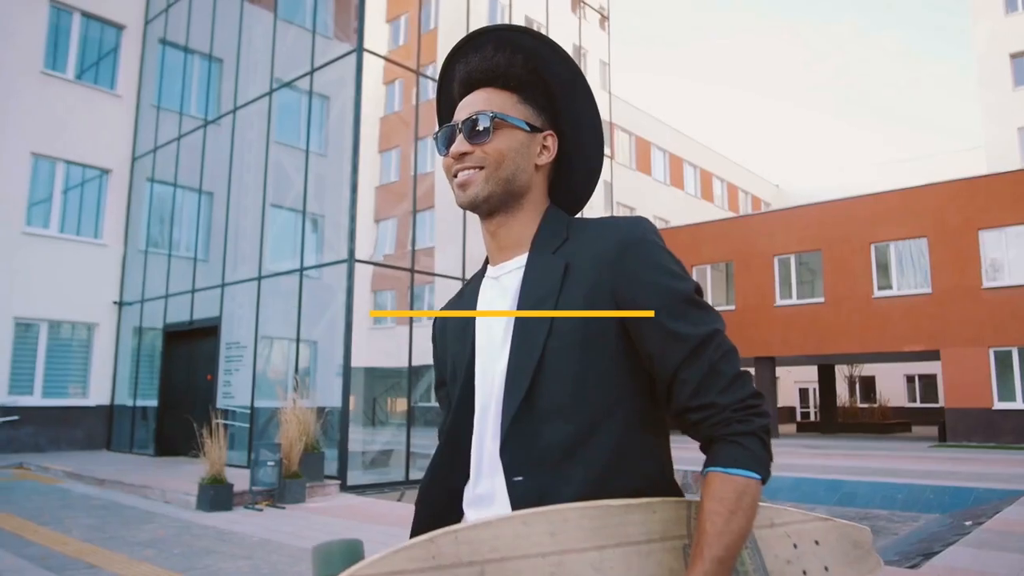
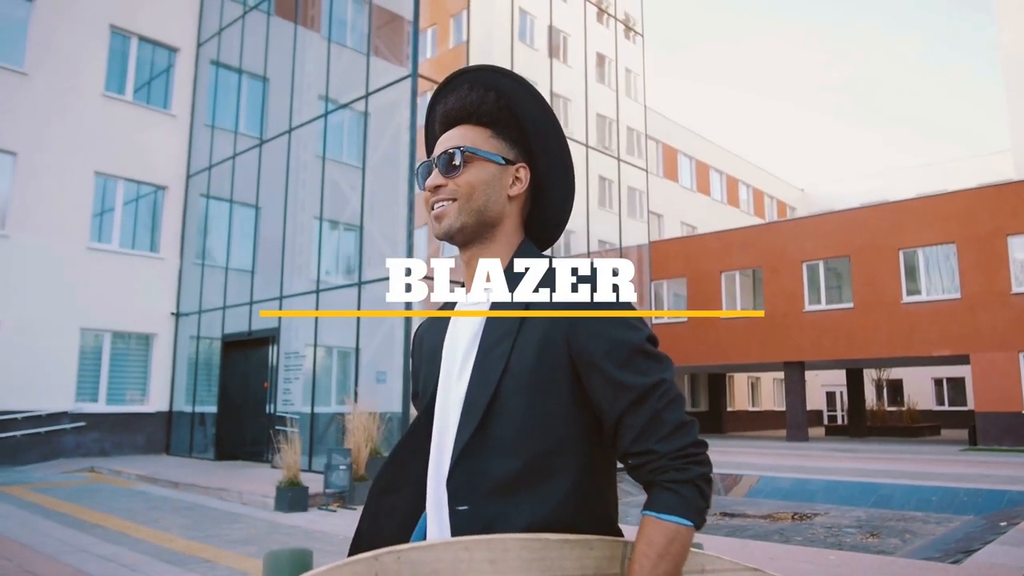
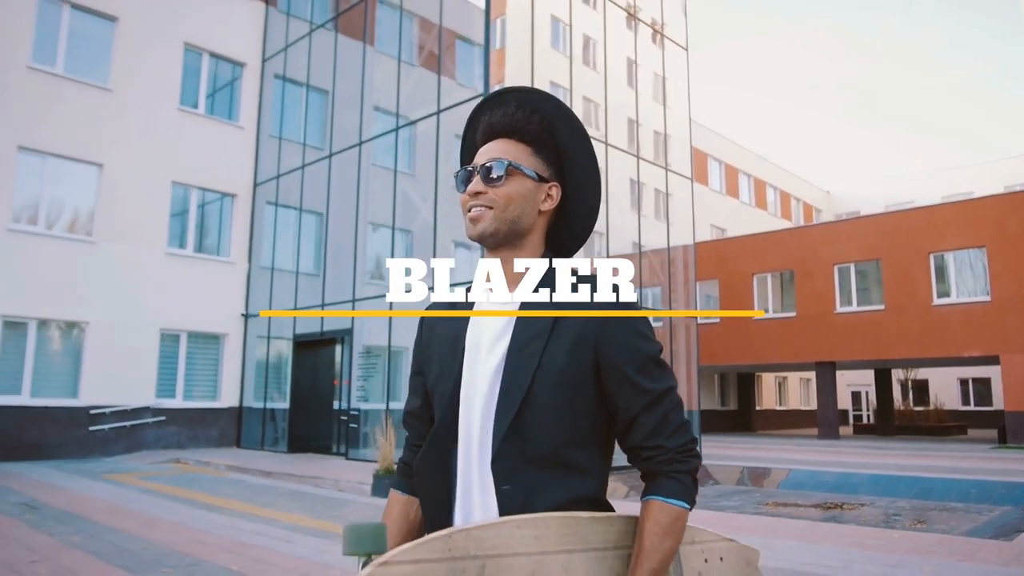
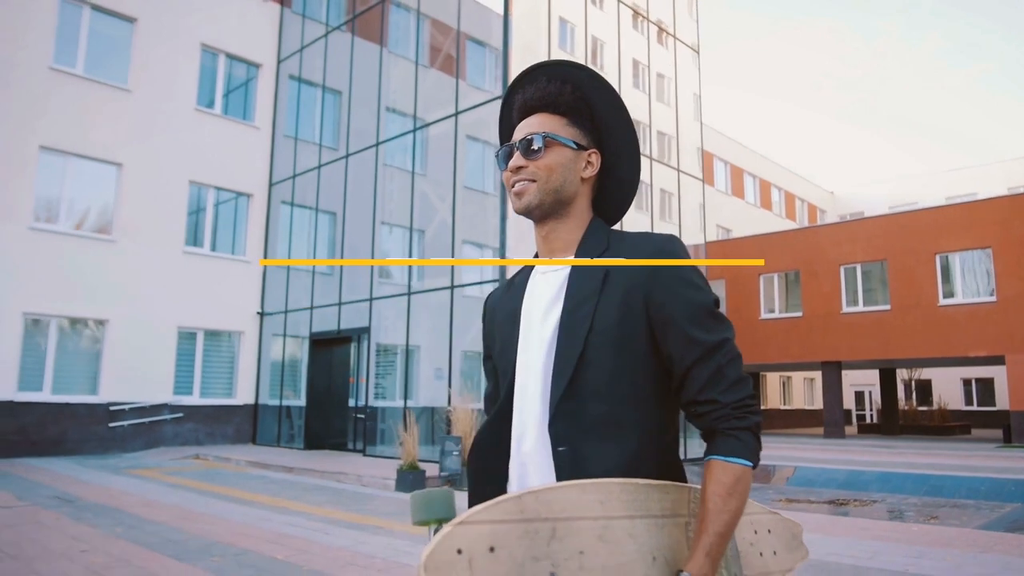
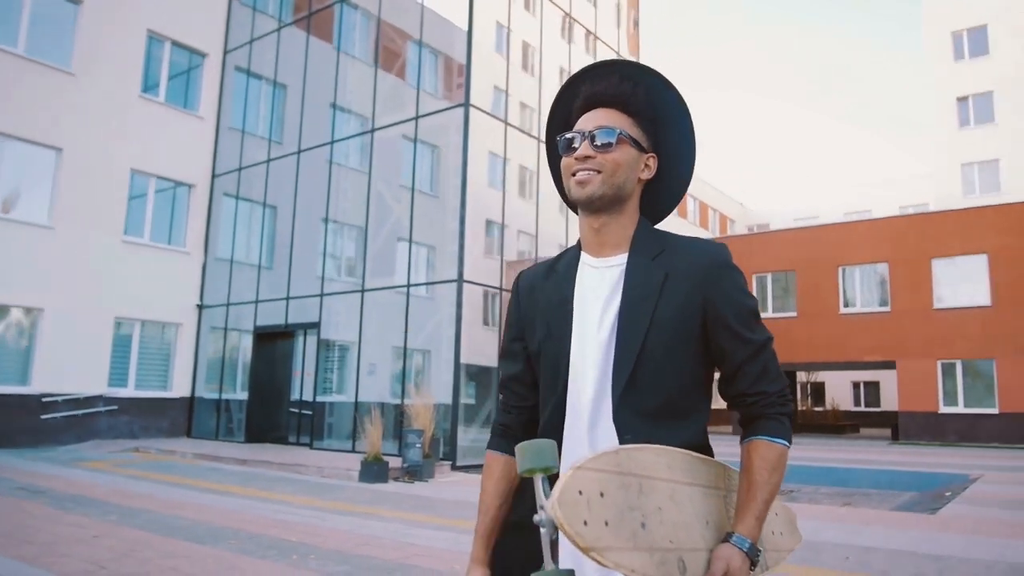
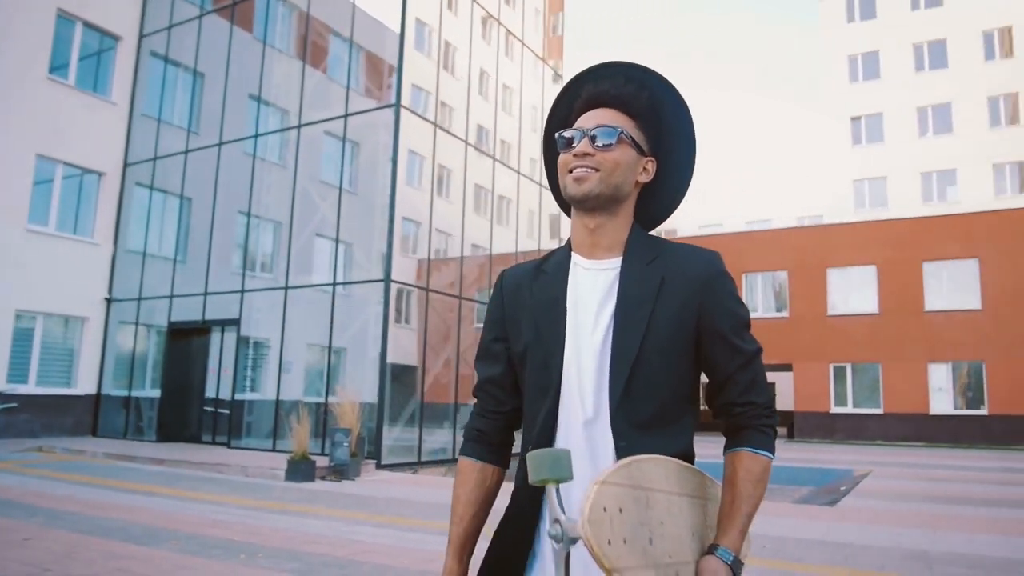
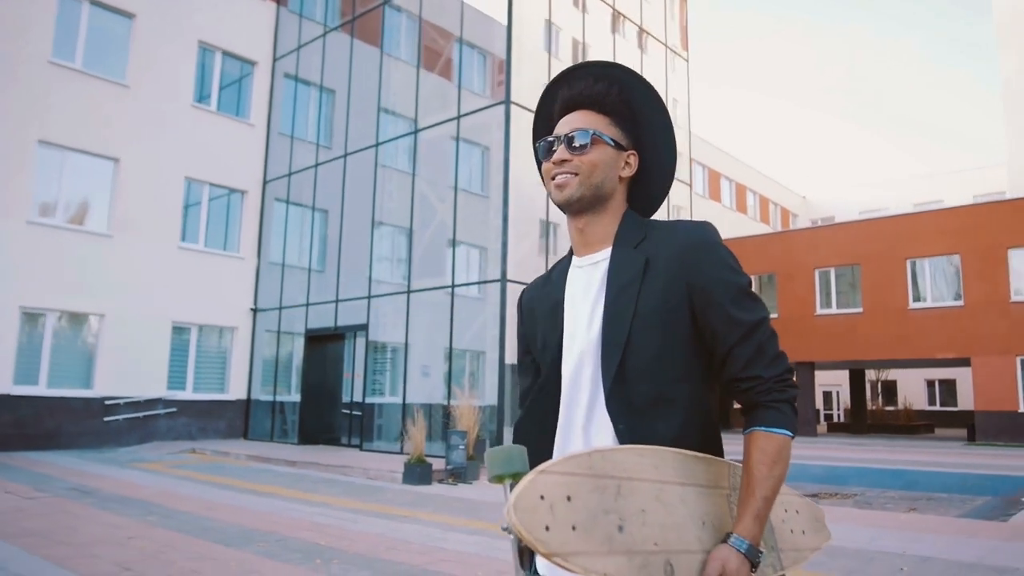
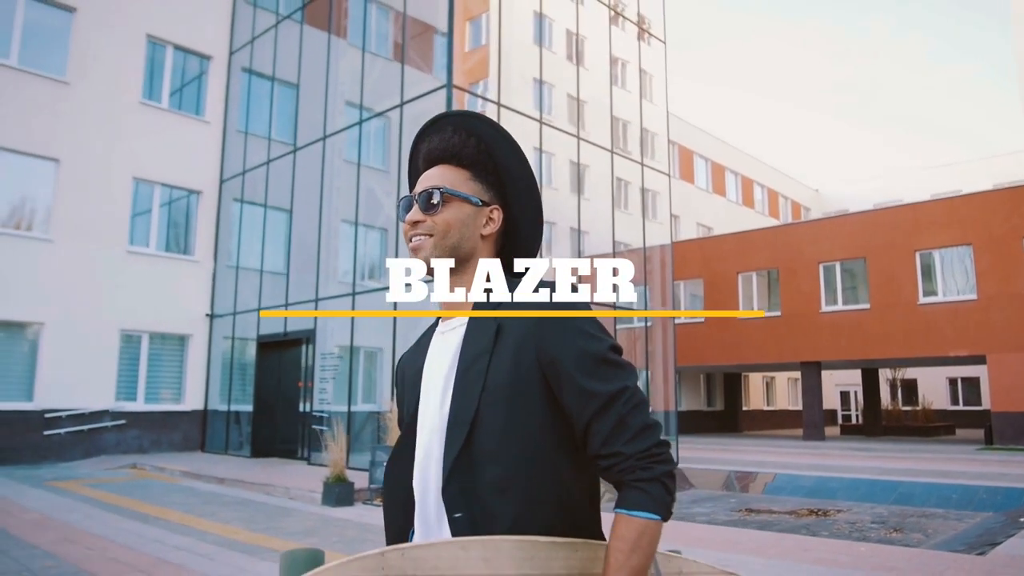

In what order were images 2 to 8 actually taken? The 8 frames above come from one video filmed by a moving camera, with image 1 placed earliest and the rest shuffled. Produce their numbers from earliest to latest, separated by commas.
2, 8, 3, 4, 7, 5, 6
